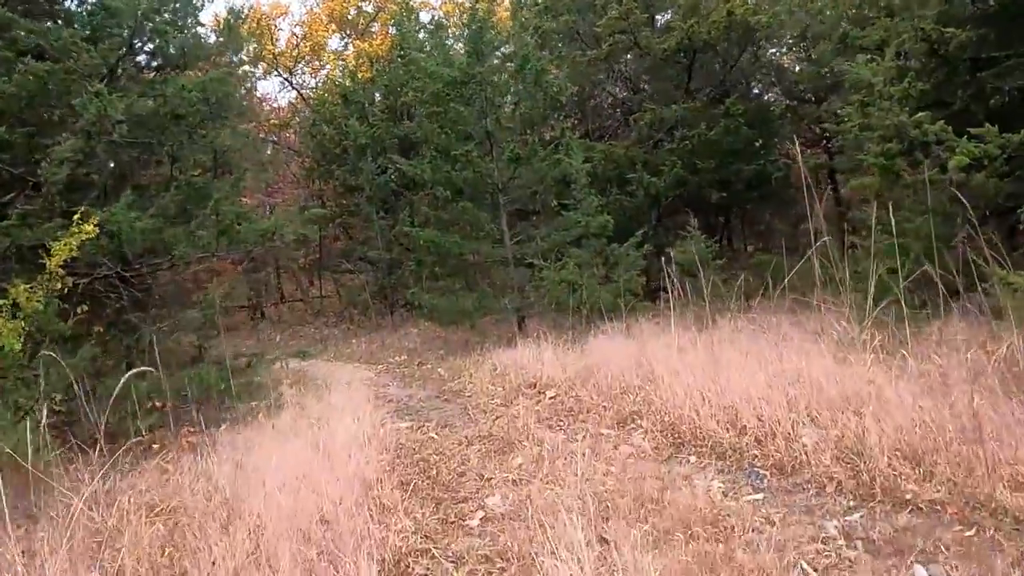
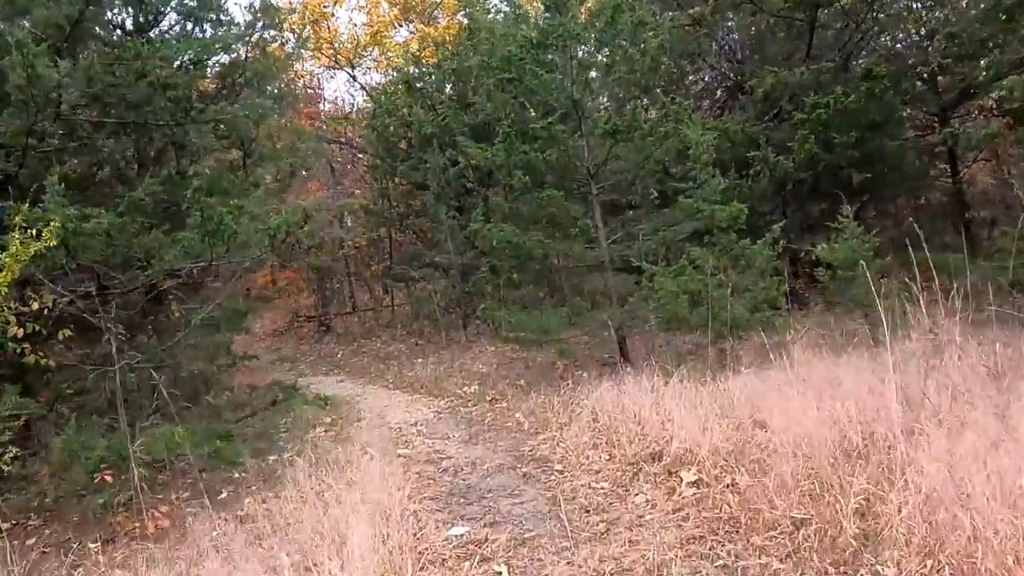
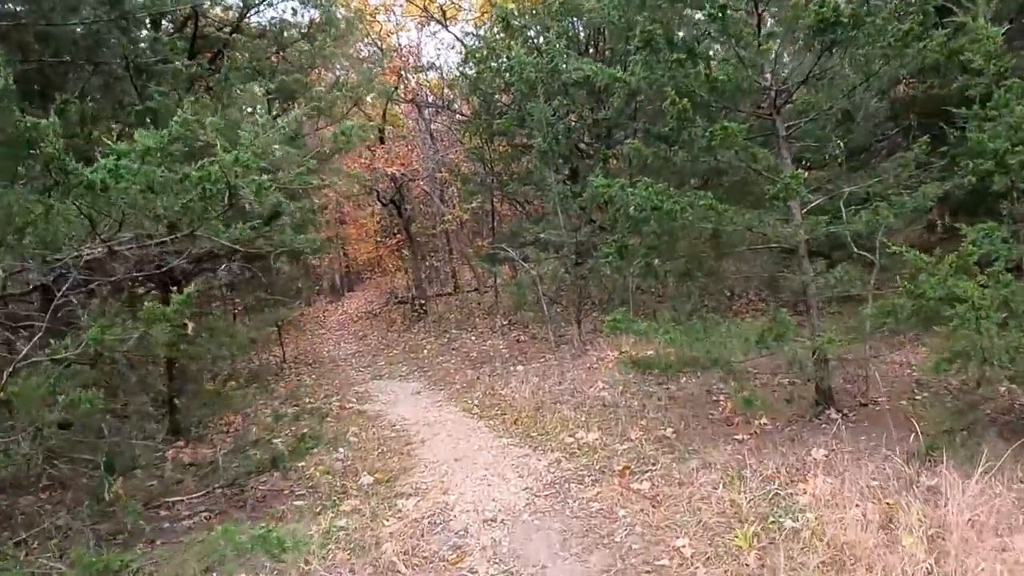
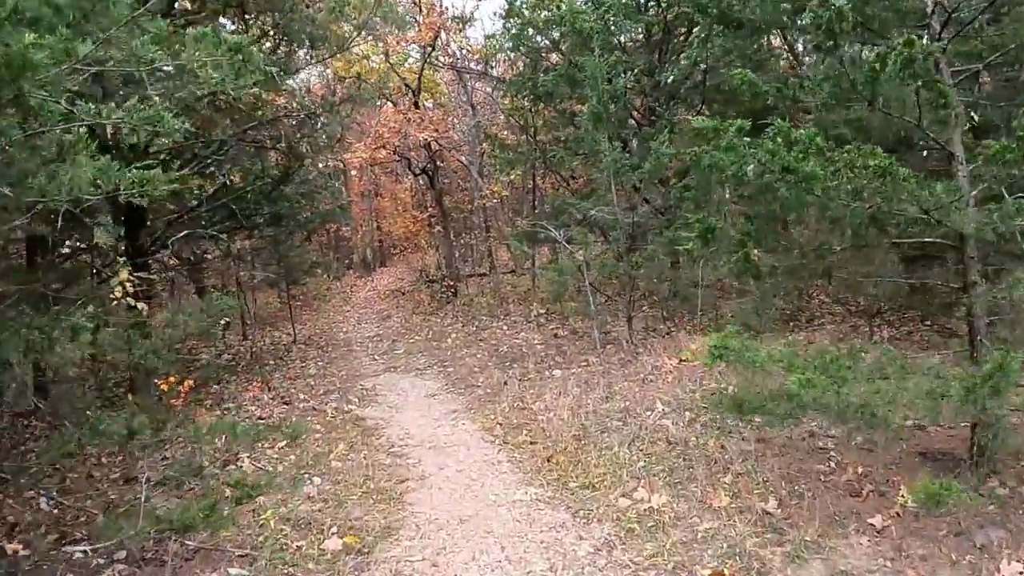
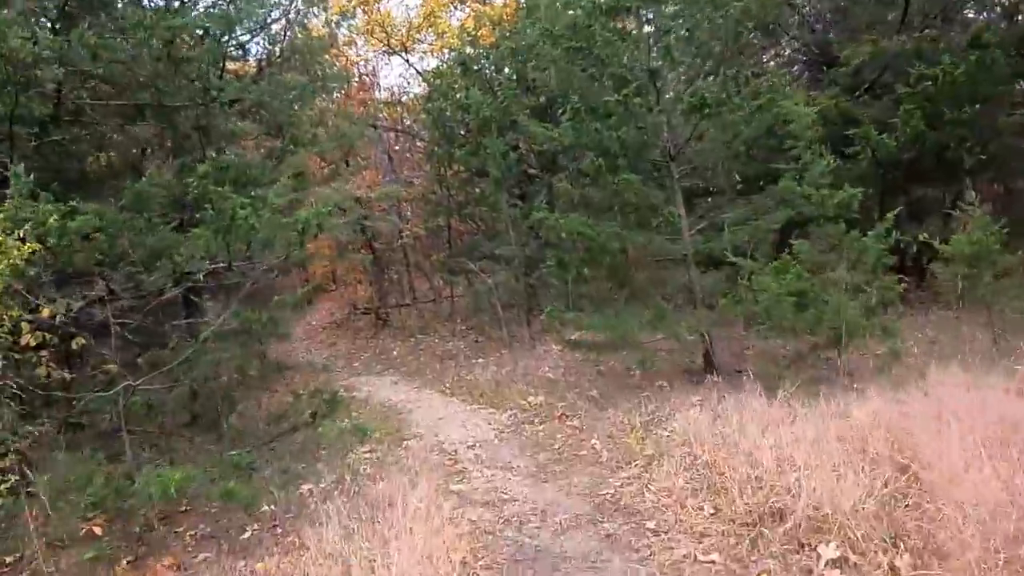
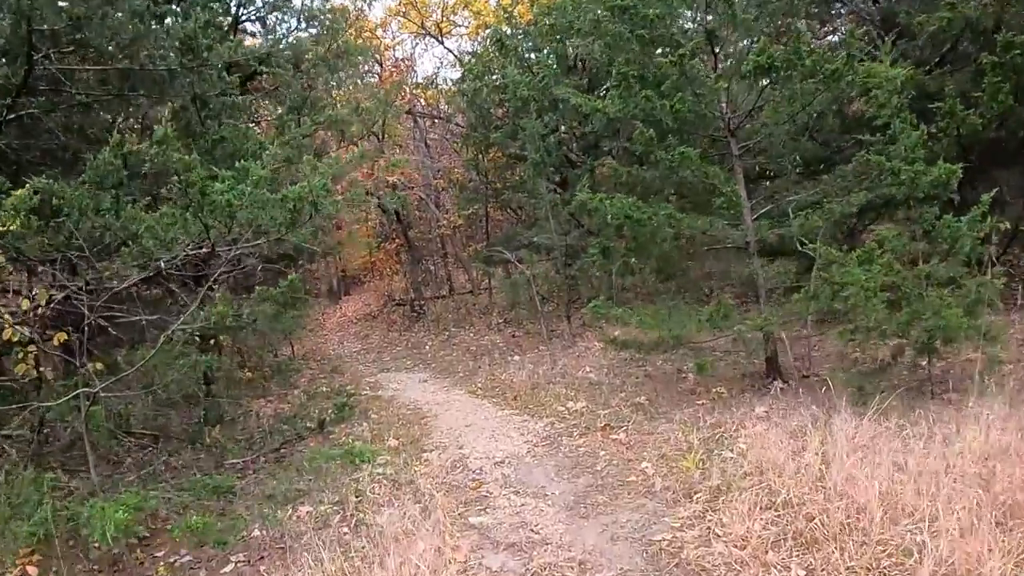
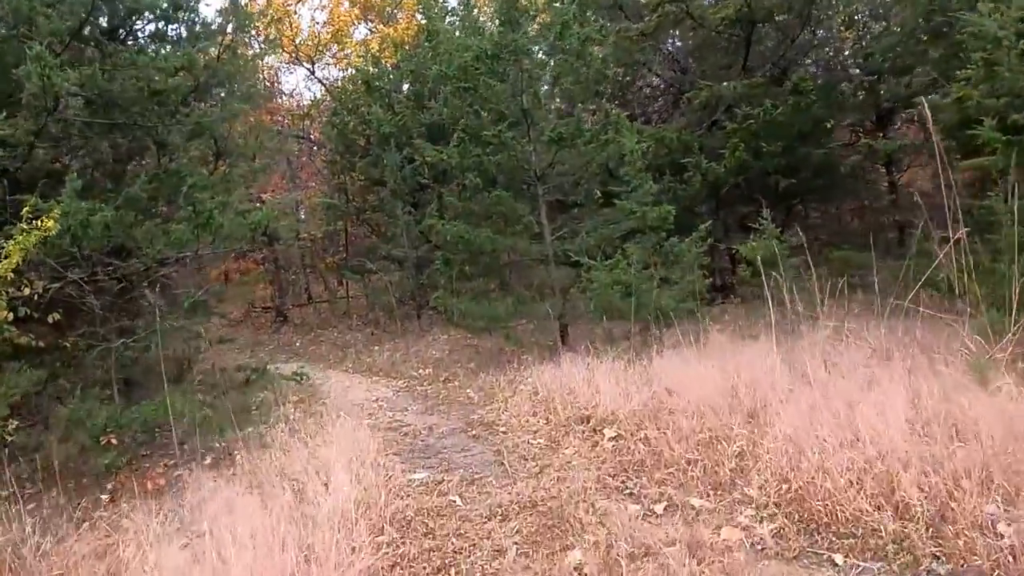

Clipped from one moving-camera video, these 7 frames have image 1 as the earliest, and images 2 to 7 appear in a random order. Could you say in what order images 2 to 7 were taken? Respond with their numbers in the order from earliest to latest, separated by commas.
7, 2, 5, 6, 3, 4
